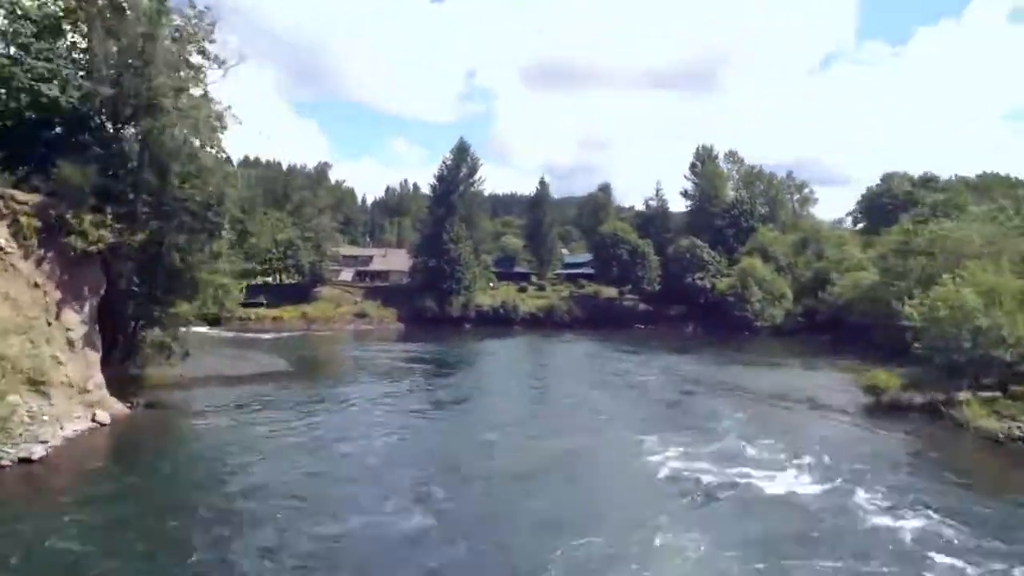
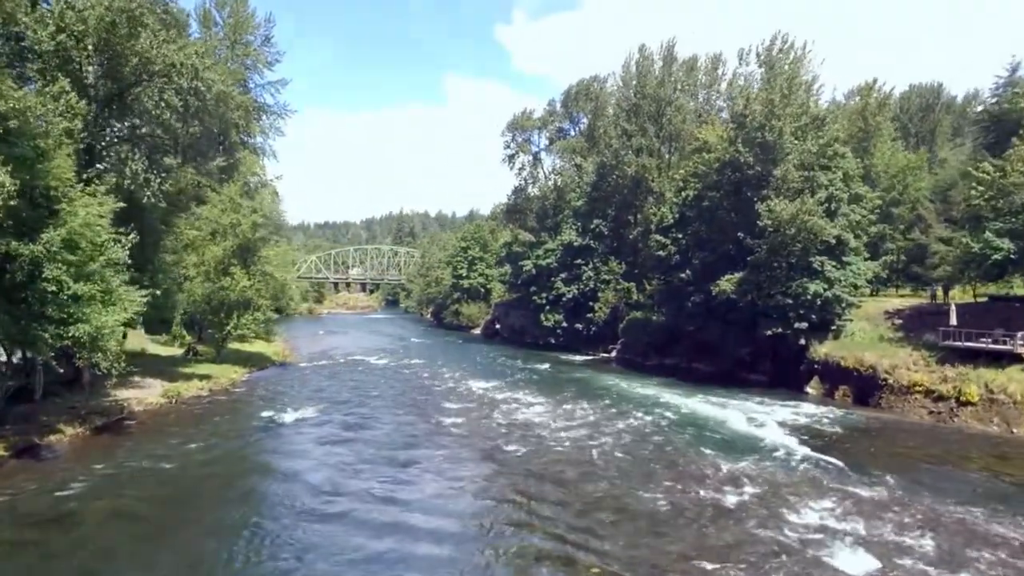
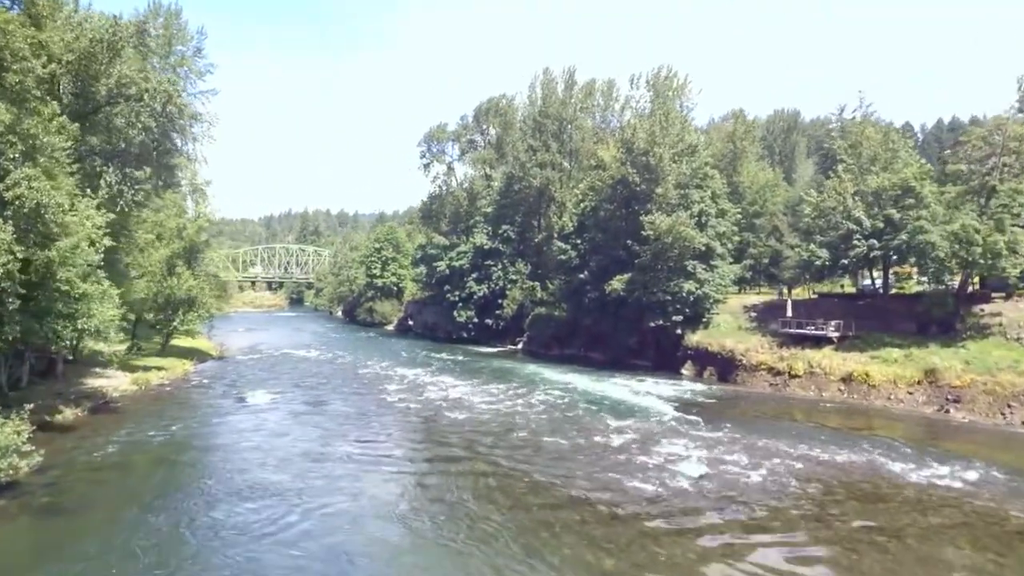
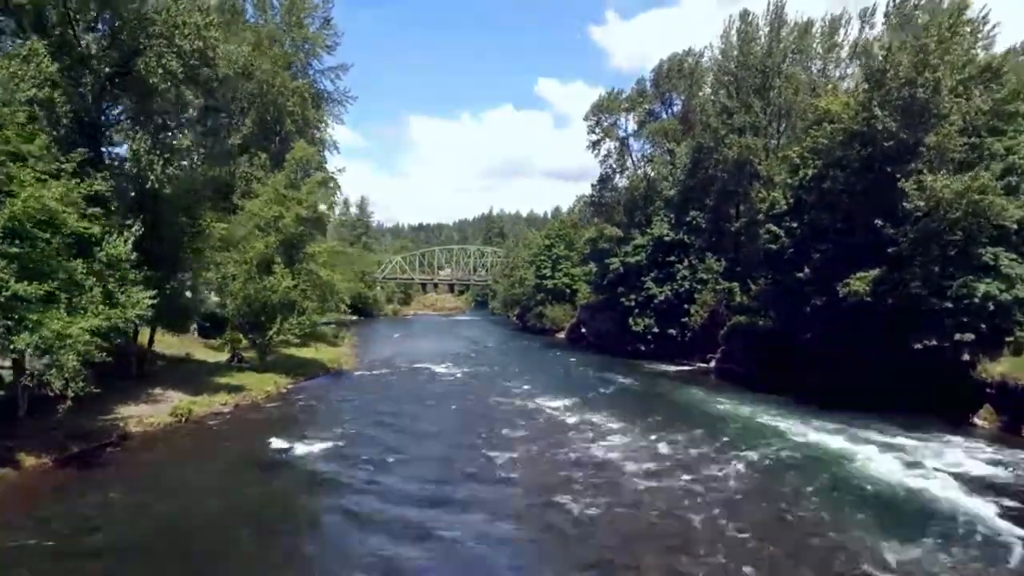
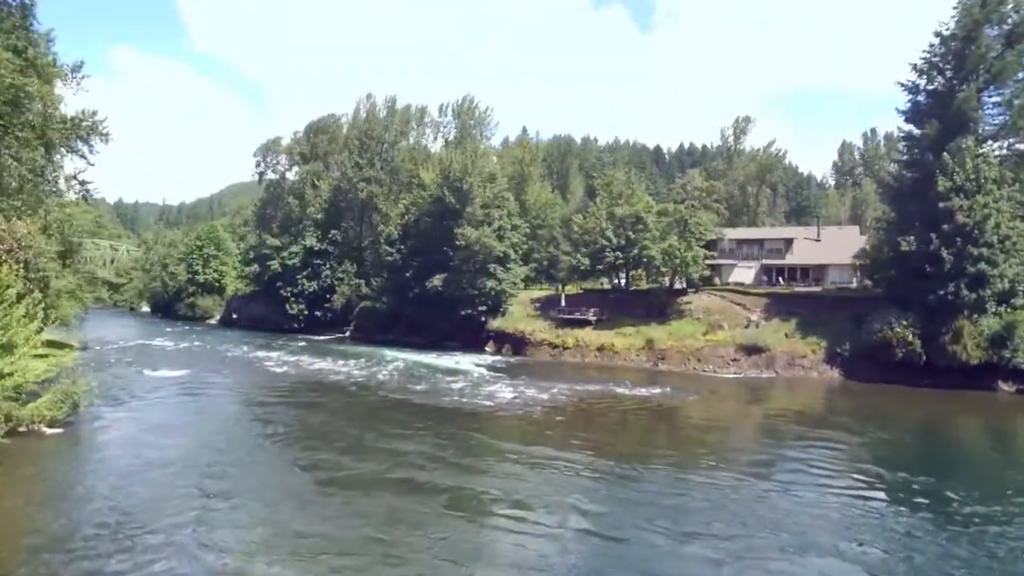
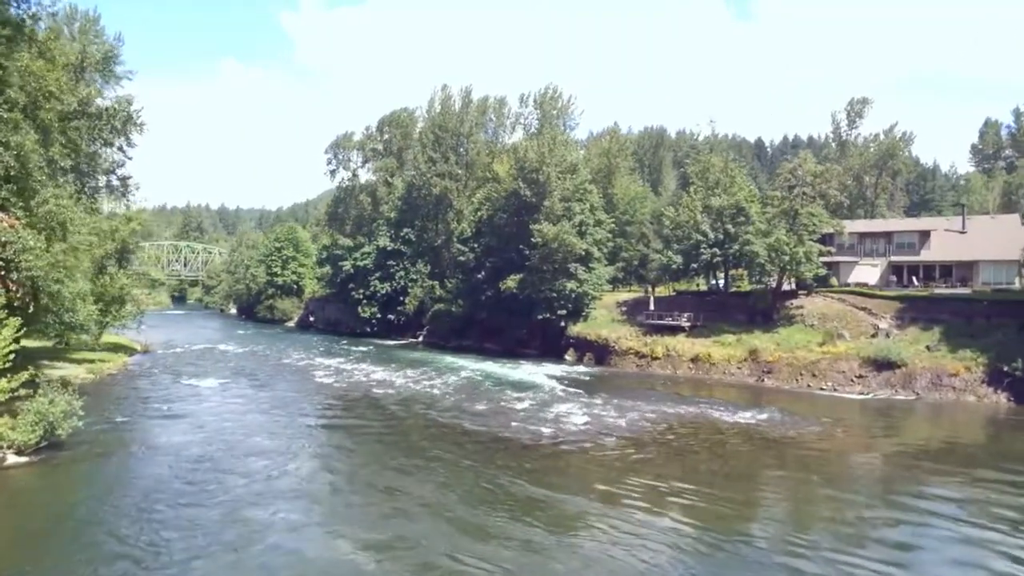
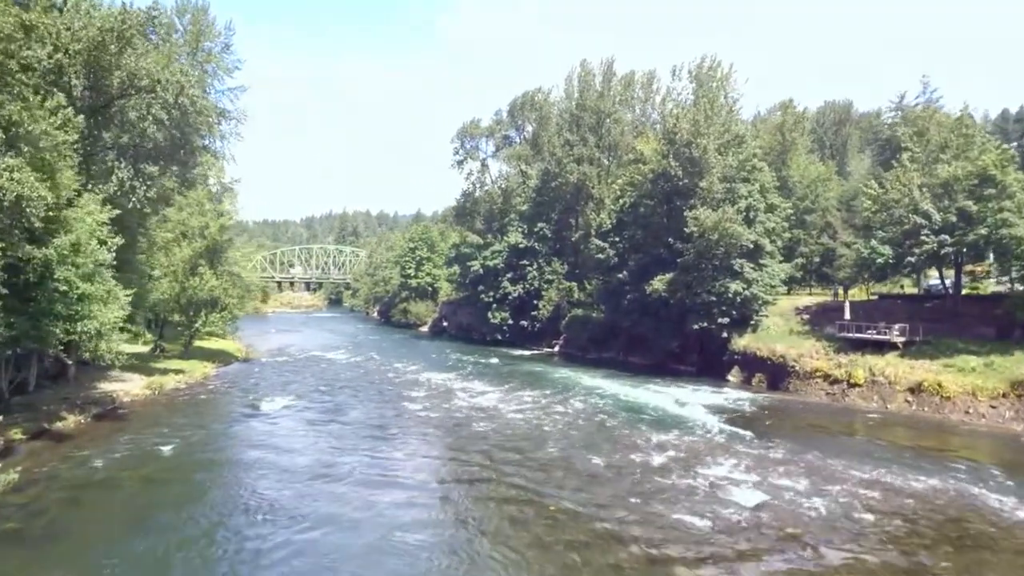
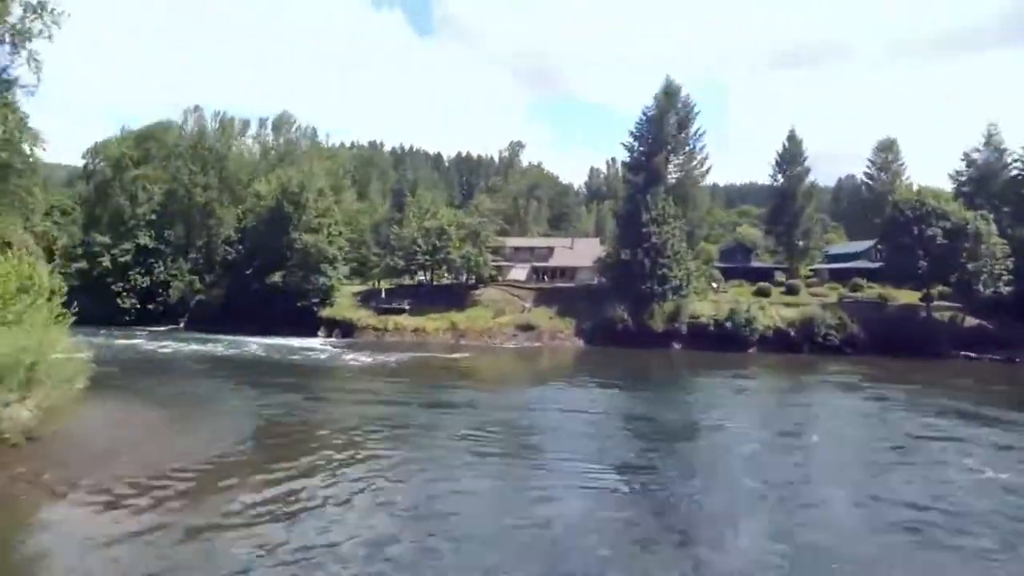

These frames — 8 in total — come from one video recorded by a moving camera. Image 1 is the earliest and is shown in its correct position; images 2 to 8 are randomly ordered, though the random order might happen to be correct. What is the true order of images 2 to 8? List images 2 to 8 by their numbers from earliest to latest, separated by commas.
8, 5, 6, 3, 7, 2, 4
